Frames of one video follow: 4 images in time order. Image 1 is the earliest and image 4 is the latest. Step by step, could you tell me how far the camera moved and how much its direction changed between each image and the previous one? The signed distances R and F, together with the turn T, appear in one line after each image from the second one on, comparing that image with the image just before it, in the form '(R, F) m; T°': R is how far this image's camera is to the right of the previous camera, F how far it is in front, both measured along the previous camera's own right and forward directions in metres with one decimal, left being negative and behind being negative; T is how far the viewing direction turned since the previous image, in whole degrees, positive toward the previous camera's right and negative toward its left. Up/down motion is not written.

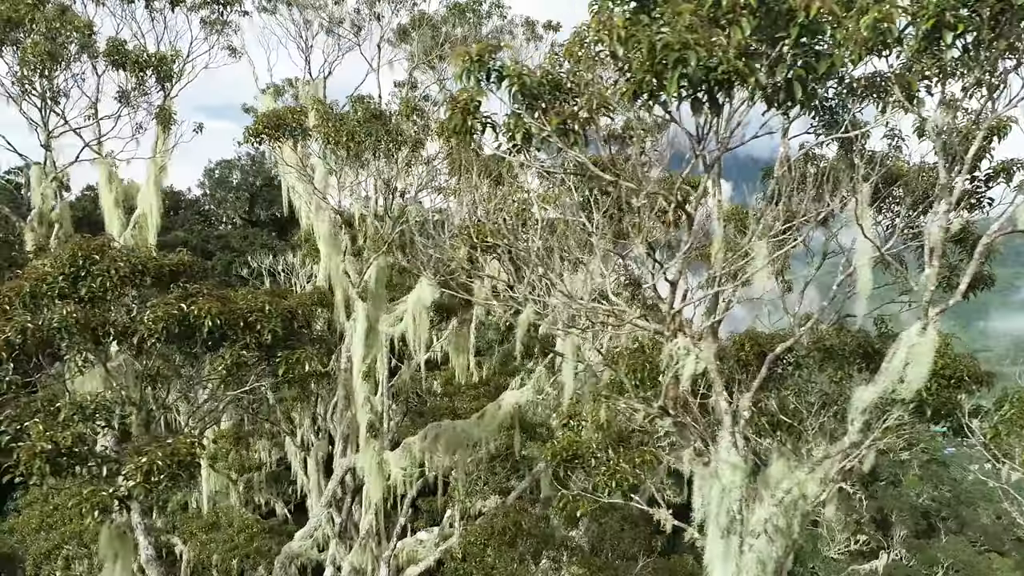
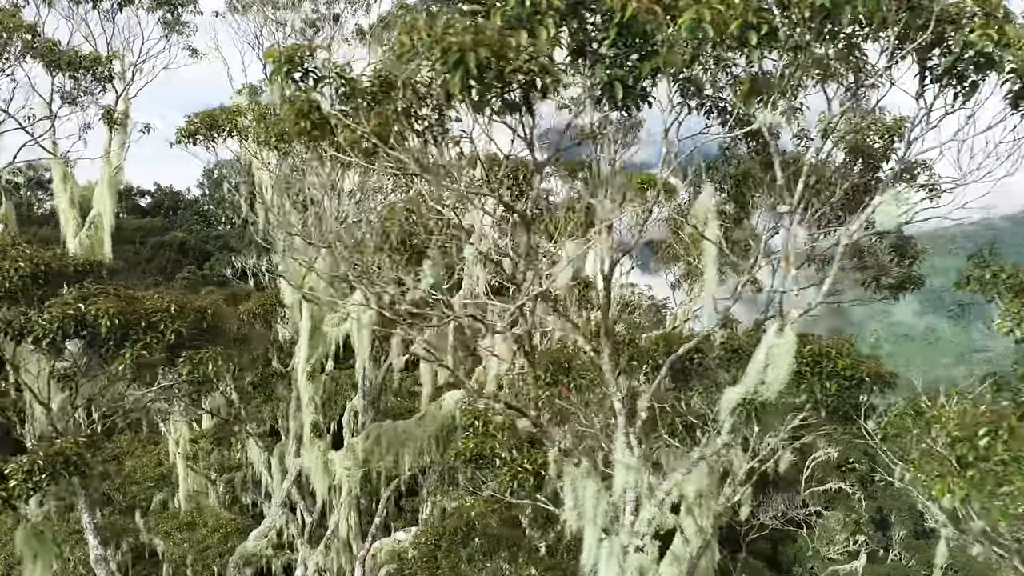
(+0.7, 0.0) m; 0°
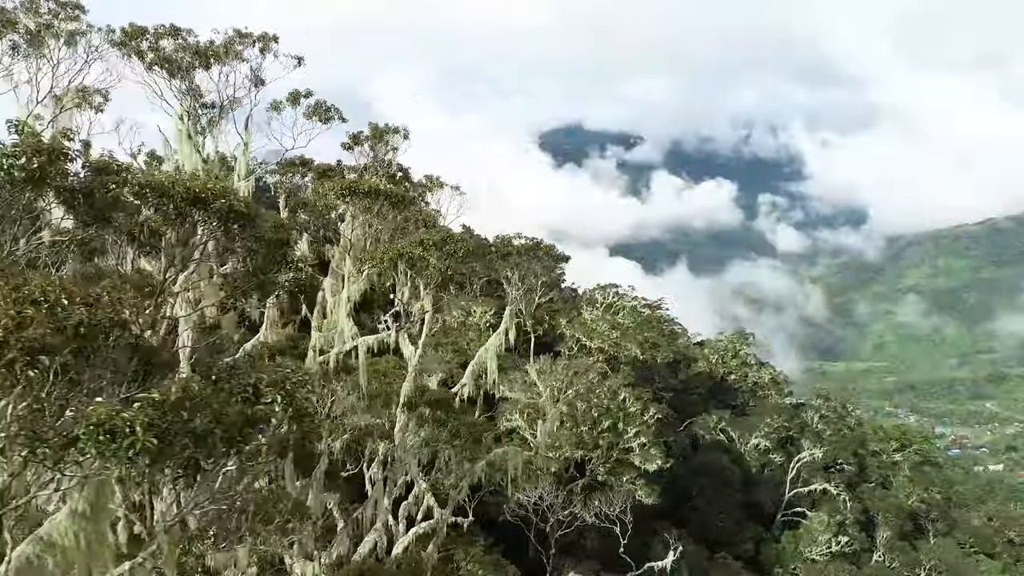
(+1.7, -5.8) m; 0°
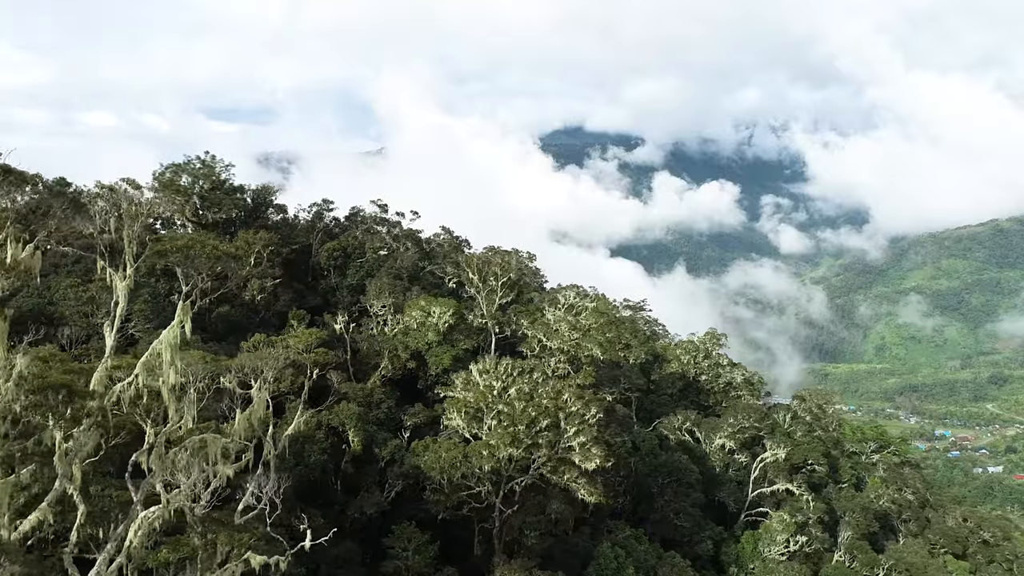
(+12.0, -1.0) m; 0°
